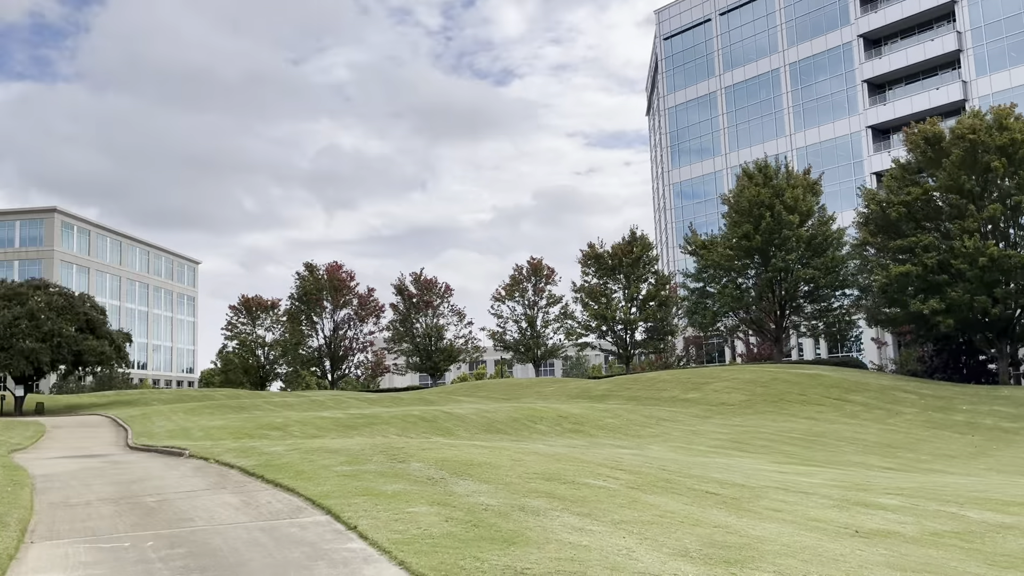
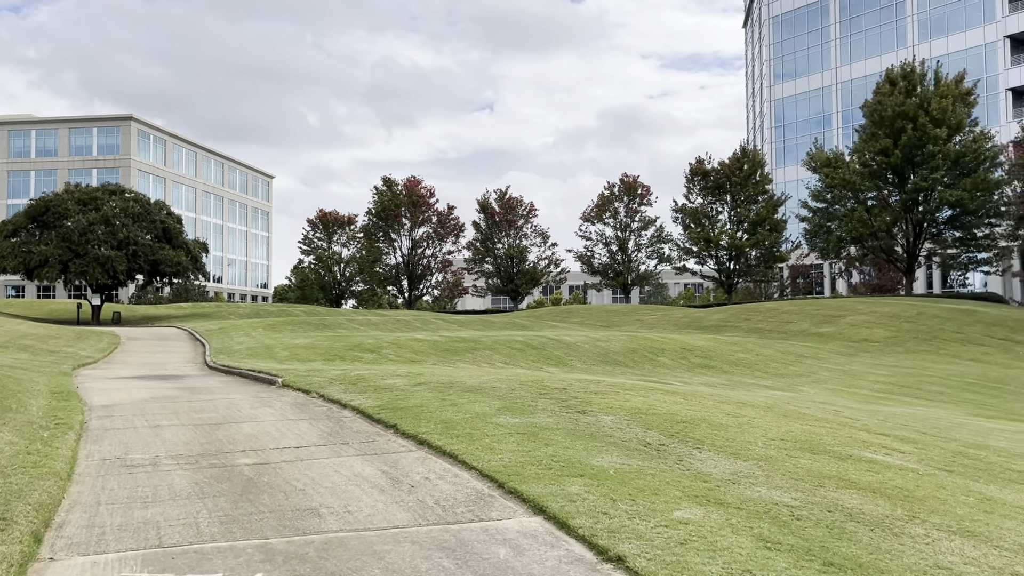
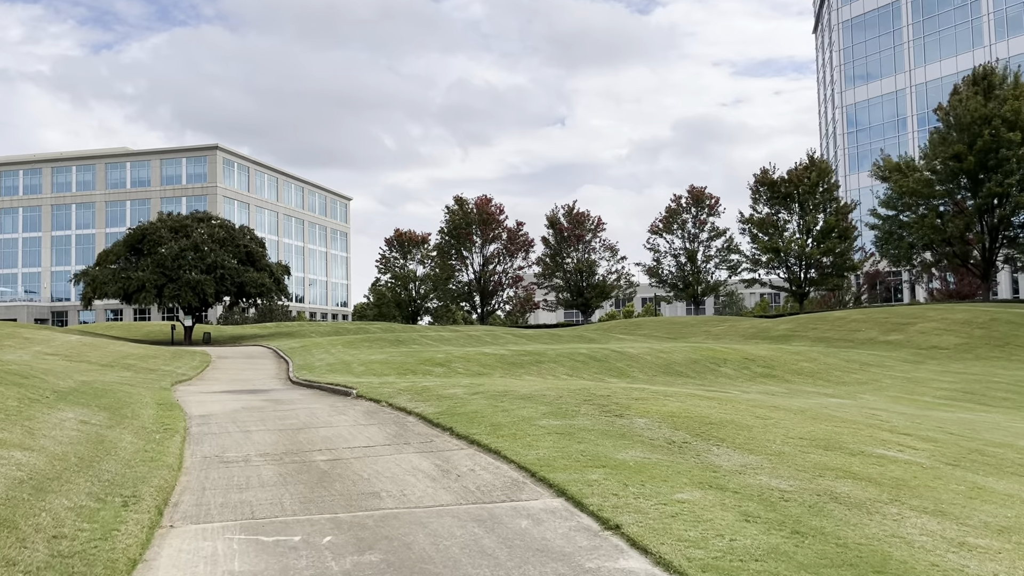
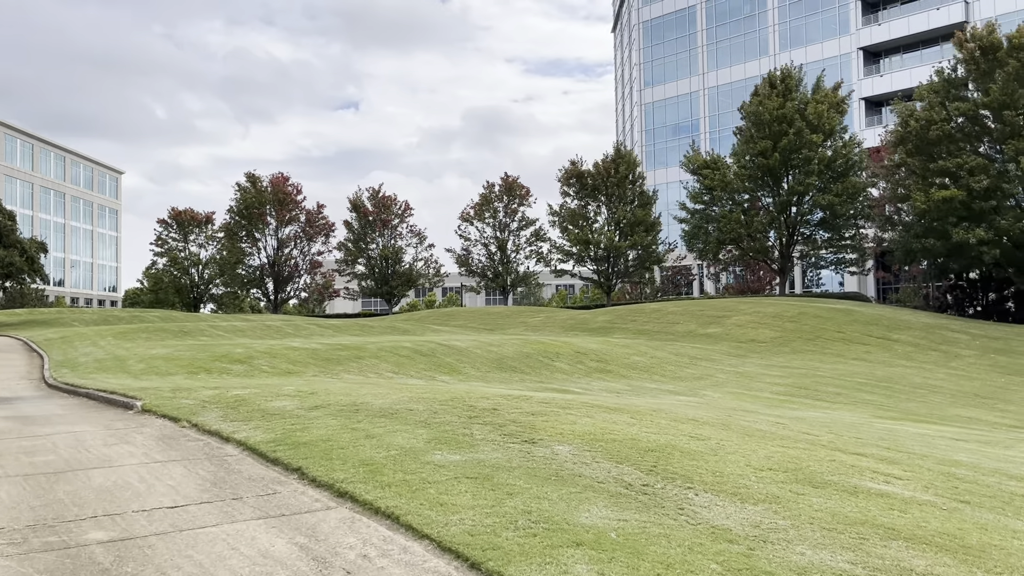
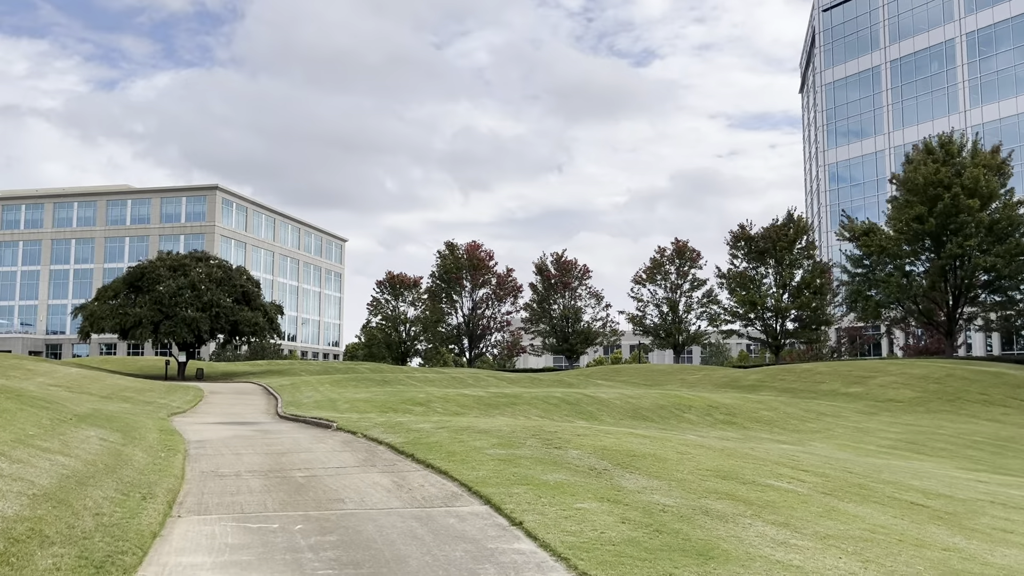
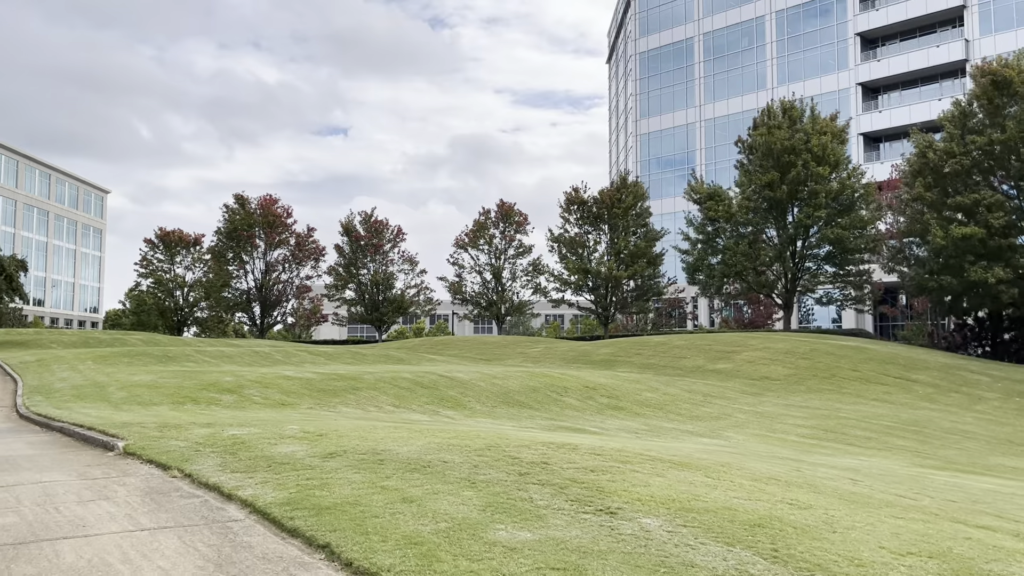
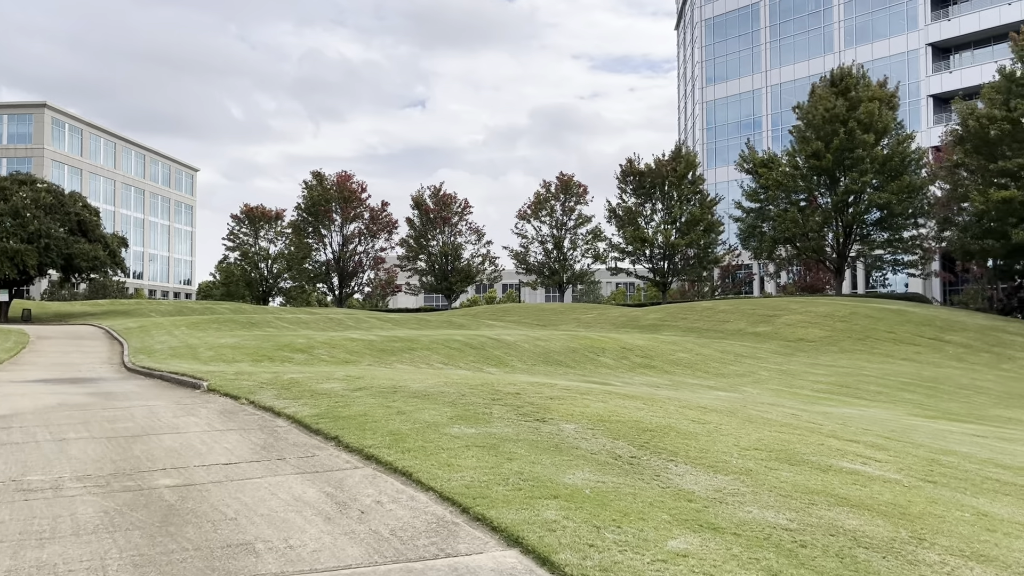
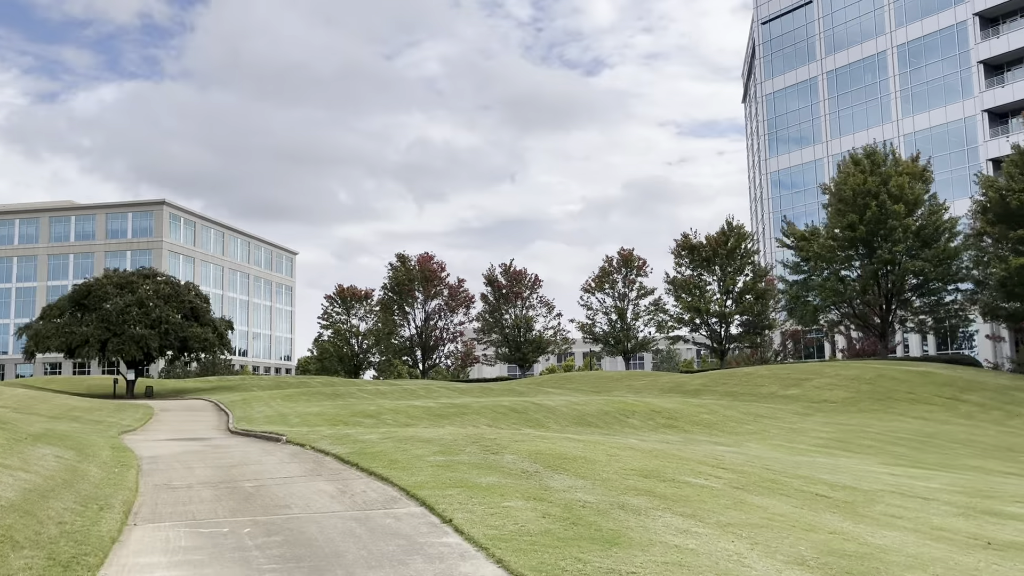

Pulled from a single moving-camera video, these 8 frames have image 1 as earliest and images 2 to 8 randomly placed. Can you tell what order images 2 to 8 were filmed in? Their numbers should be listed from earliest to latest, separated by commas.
8, 5, 3, 2, 7, 4, 6
